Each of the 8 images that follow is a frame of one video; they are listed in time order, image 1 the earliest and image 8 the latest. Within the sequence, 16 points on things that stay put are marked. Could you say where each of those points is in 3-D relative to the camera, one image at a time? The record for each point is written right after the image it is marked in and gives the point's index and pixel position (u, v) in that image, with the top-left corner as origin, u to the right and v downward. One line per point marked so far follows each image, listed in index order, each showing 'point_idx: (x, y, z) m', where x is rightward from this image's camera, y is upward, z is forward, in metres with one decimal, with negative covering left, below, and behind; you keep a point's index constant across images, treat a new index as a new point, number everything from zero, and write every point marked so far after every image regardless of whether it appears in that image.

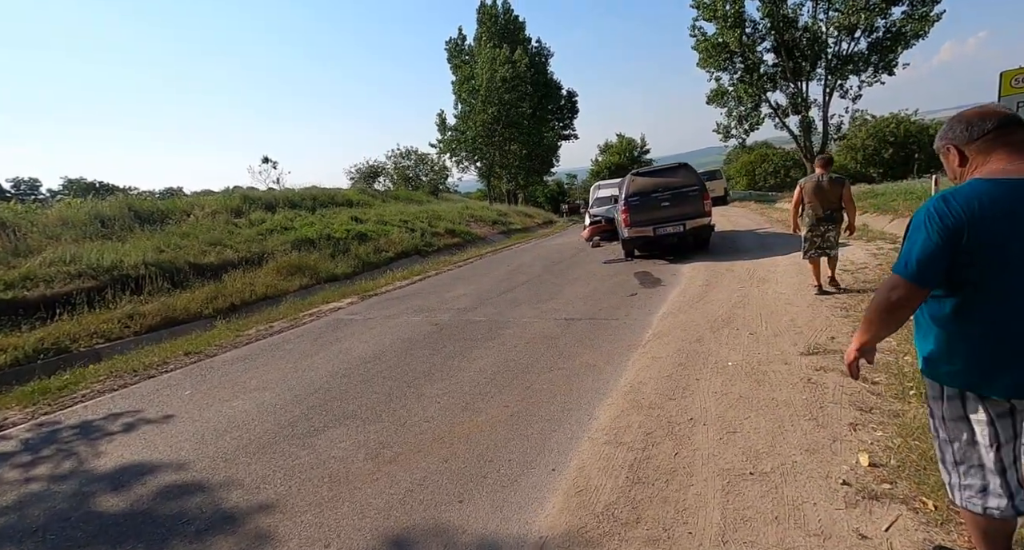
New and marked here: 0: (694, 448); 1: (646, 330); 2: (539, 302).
0: (+1.0, -1.0, +3.3) m
1: (+1.5, -0.6, +6.3) m
2: (+0.4, -0.4, +8.7) m
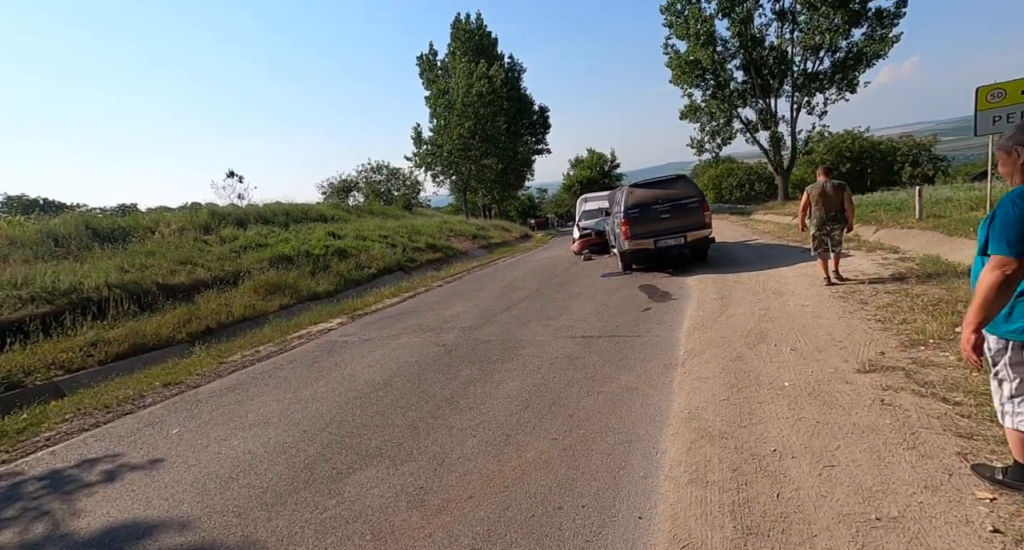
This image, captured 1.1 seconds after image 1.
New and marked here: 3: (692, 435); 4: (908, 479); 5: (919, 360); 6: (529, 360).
0: (+1.4, -1.1, +2.9) m
1: (+1.7, -0.7, +6.0) m
2: (+0.5, -0.6, +8.3) m
3: (+1.1, -1.0, +3.7) m
4: (+2.0, -1.0, +2.9) m
5: (+3.3, -0.7, +4.8) m
6: (+0.2, -0.9, +6.1) m
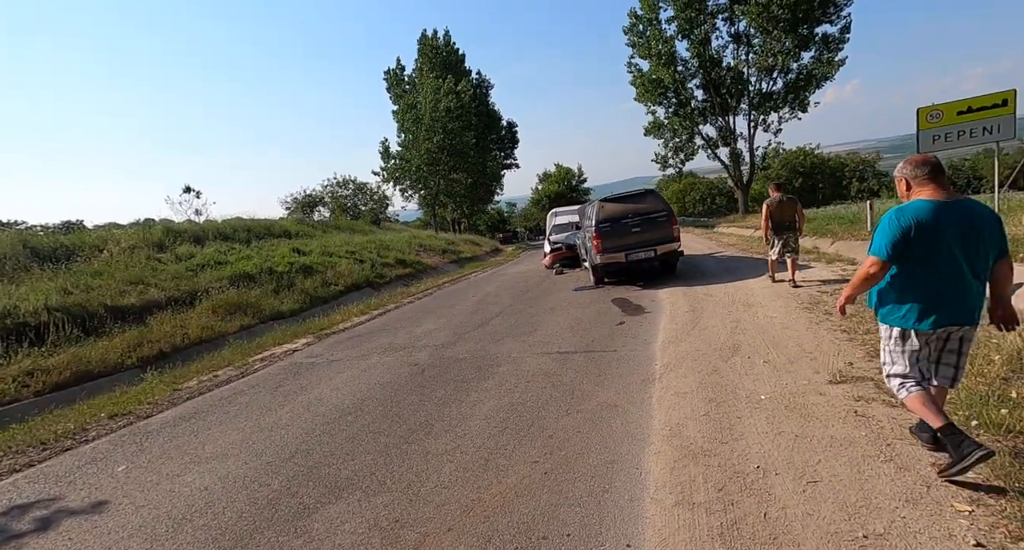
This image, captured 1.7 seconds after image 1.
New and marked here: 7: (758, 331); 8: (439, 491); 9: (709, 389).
0: (+1.3, -1.2, +2.9) m
1: (+1.4, -0.9, +6.0) m
2: (+0.1, -0.8, +8.2) m
3: (+1.0, -1.1, +3.7) m
4: (+1.9, -1.1, +2.9) m
5: (+3.1, -0.8, +4.9) m
6: (-0.1, -1.1, +6.1) m
7: (+2.8, -0.6, +6.8) m
8: (-0.5, -1.3, +3.6) m
9: (+1.6, -1.0, +4.9) m
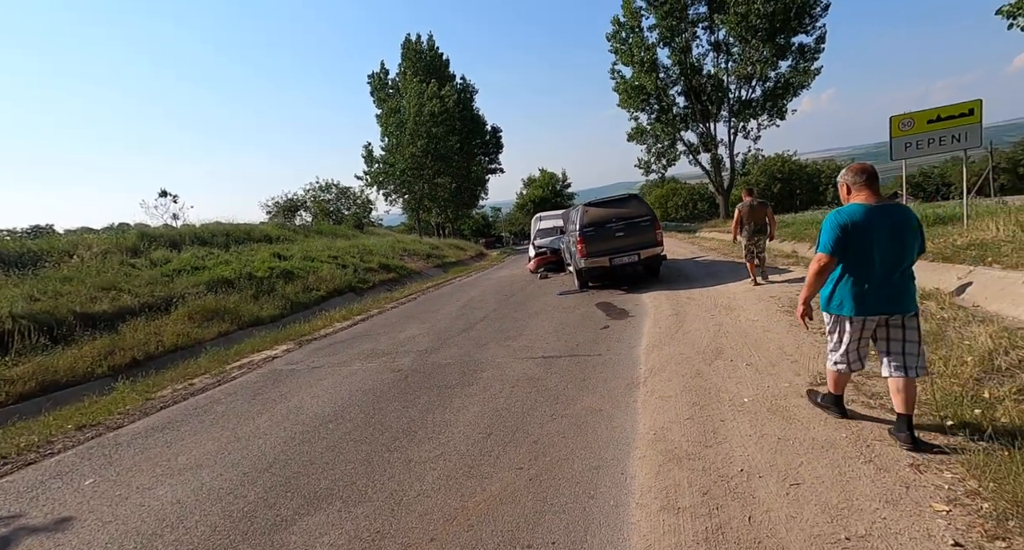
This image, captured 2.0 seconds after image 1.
0: (+1.3, -1.2, +2.9) m
1: (+1.3, -0.9, +6.0) m
2: (-0.1, -0.9, +8.2) m
3: (+0.9, -1.2, +3.7) m
4: (+1.8, -1.1, +3.0) m
5: (+3.0, -0.8, +5.0) m
6: (-0.2, -1.1, +6.0) m
7: (+2.6, -0.7, +6.9) m
8: (-0.6, -1.4, +3.6) m
9: (+1.5, -1.0, +4.9) m
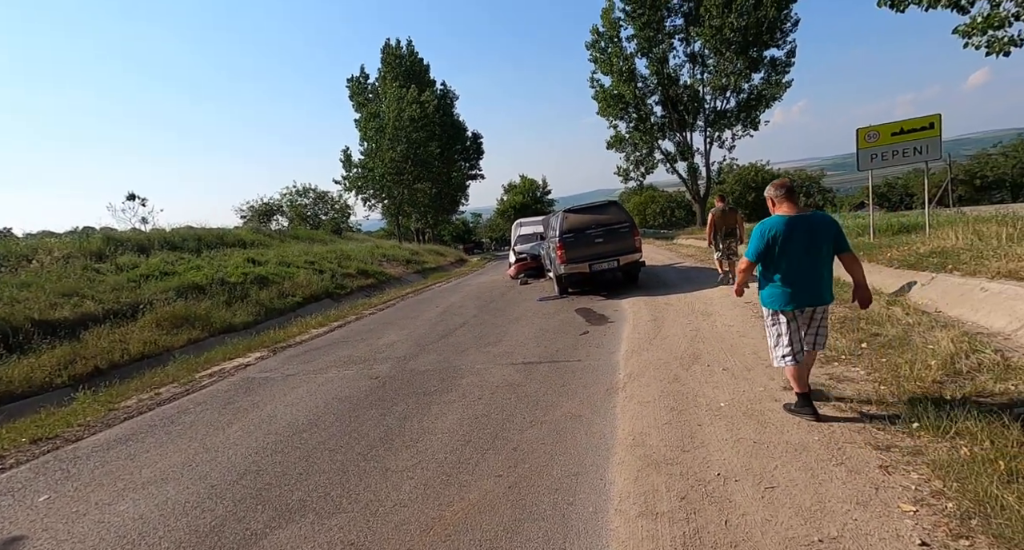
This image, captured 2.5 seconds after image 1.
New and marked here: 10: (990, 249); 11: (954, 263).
0: (+1.2, -1.2, +3.0) m
1: (+1.1, -1.0, +6.0) m
2: (-0.4, -1.0, +8.2) m
3: (+0.8, -1.2, +3.7) m
4: (+1.7, -1.1, +3.0) m
5: (+2.8, -0.9, +5.1) m
6: (-0.4, -1.2, +6.0) m
7: (+2.4, -0.8, +7.0) m
8: (-0.7, -1.4, +3.5) m
9: (+1.3, -1.0, +5.0) m
10: (+7.3, +0.4, +9.0) m
11: (+6.7, +0.2, +8.9) m
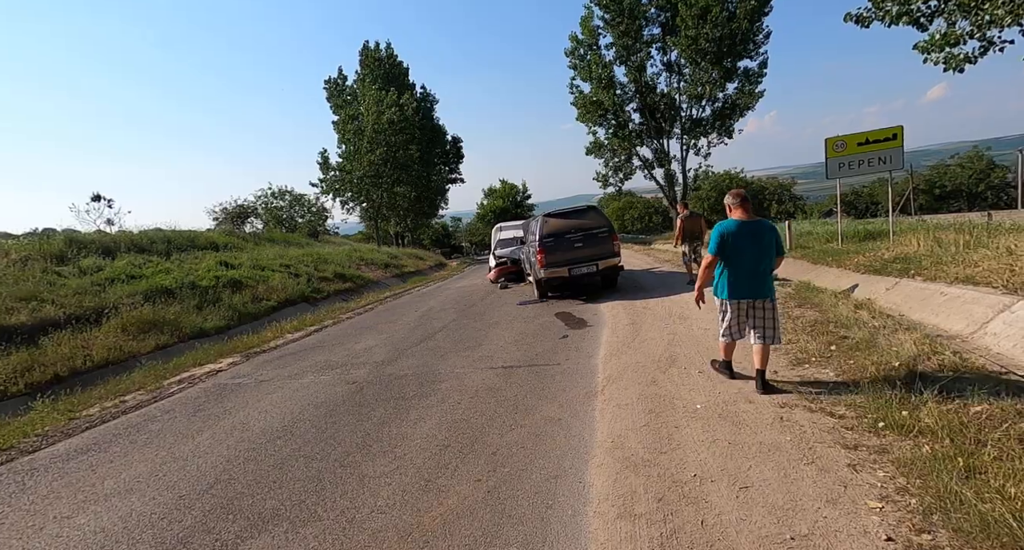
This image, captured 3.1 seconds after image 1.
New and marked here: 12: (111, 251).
0: (+1.1, -1.2, +3.0) m
1: (+0.9, -1.0, +6.1) m
2: (-0.6, -1.1, +8.2) m
3: (+0.7, -1.2, +3.8) m
4: (+1.6, -1.2, +3.1) m
5: (+2.6, -0.9, +5.2) m
6: (-0.7, -1.2, +6.0) m
7: (+2.2, -0.8, +7.1) m
8: (-0.8, -1.4, +3.5) m
9: (+1.2, -1.1, +5.0) m
10: (+7.0, +0.3, +9.3) m
11: (+6.4, +0.1, +9.2) m
12: (-12.3, +0.7, +17.8) m
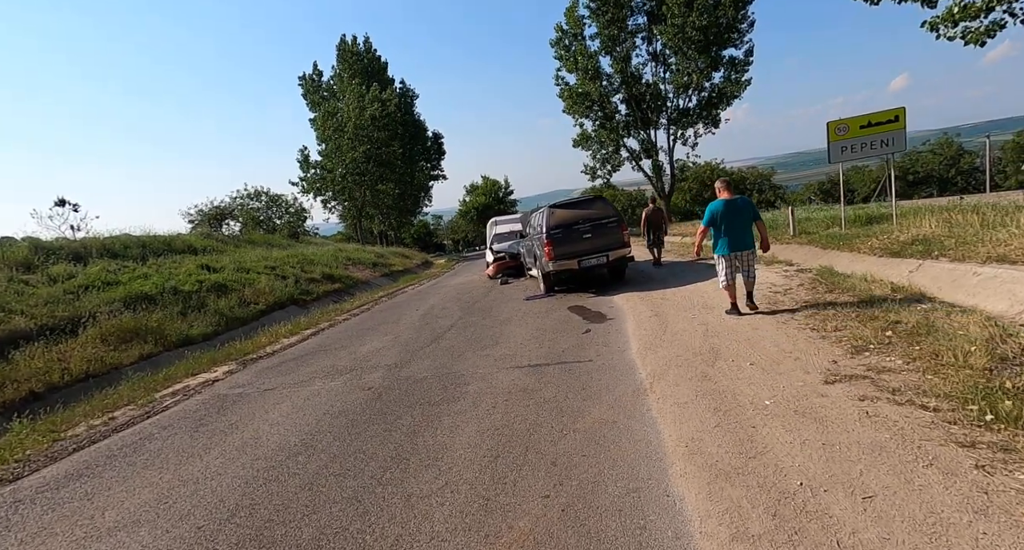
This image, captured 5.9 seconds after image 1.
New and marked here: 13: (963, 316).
0: (+1.5, -1.1, +2.6) m
1: (+1.2, -0.9, +5.6) m
2: (-0.4, -1.0, +7.7) m
3: (+1.1, -1.1, +3.3) m
4: (+2.0, -1.1, +2.7) m
5: (+3.0, -0.8, +4.8) m
6: (-0.3, -1.2, +5.5) m
7: (+2.5, -0.7, +6.7) m
8: (-0.4, -1.4, +3.1) m
9: (+1.5, -1.0, +4.6) m
10: (+7.2, +0.6, +9.1) m
11: (+6.6, +0.4, +8.9) m
12: (-12.4, +0.5, +16.9) m
13: (+4.3, -0.4, +5.6) m
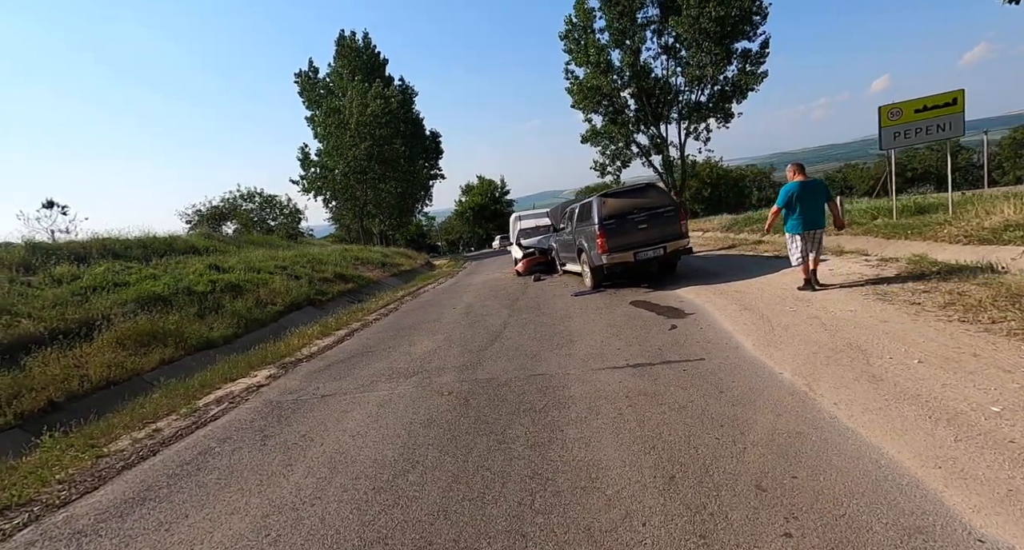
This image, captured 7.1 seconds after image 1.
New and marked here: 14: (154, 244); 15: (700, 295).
0: (+2.5, -1.0, +1.8) m
1: (+2.2, -0.8, +4.8) m
2: (+0.6, -0.9, +6.9) m
3: (+2.1, -1.0, +2.5) m
4: (+3.1, -0.9, +1.9) m
5: (+4.0, -0.6, +4.1) m
6: (+0.7, -1.0, +4.7) m
7: (+3.4, -0.5, +5.9) m
8: (+0.7, -1.2, +2.2) m
9: (+2.5, -0.8, +3.8) m
10: (+8.1, +0.8, +8.4) m
11: (+7.5, +0.6, +8.2) m
12: (-11.6, +0.5, +15.9) m
13: (+5.3, -0.2, +4.8) m
14: (-11.5, +1.1, +19.4) m
15: (+2.8, -0.3, +8.9) m
